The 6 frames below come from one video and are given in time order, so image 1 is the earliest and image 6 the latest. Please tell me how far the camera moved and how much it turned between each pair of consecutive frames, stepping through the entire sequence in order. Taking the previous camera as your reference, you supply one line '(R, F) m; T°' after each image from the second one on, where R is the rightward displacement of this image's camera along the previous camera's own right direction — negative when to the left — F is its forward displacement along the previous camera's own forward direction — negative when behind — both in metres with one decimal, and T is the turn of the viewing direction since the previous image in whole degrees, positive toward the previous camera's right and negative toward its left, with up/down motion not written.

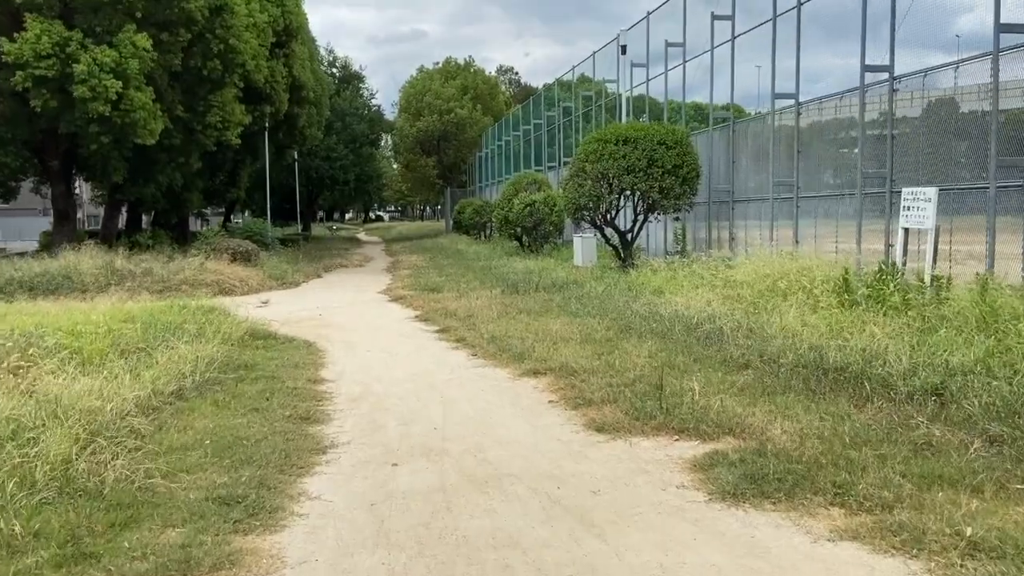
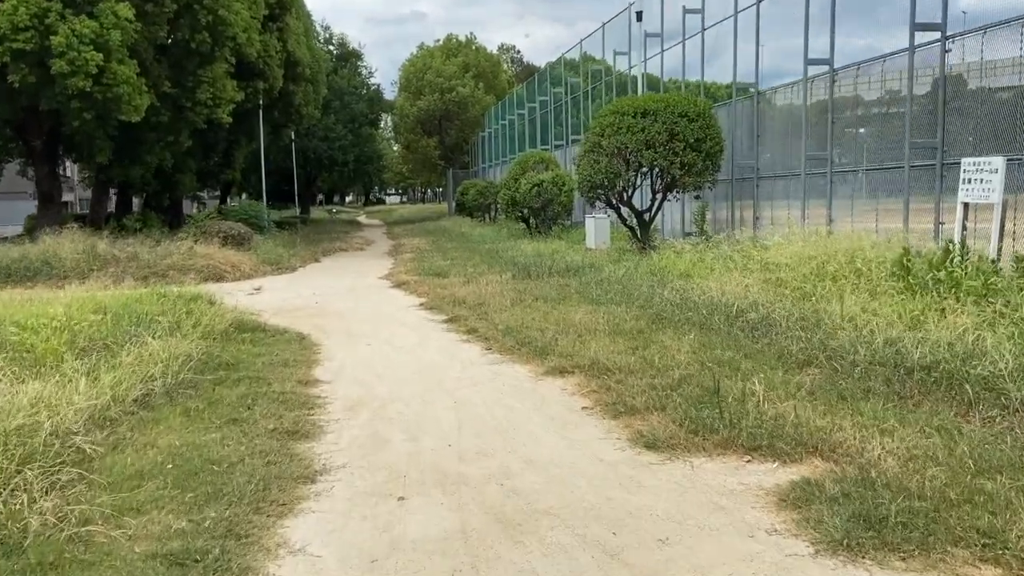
(-0.2, +1.1) m; 0°
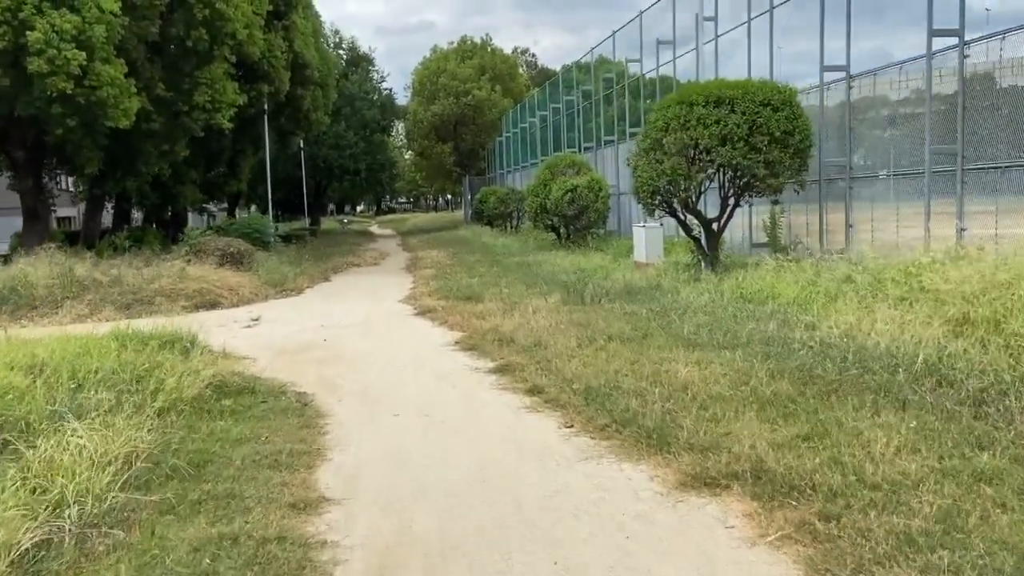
(-0.6, +2.5) m; -1°
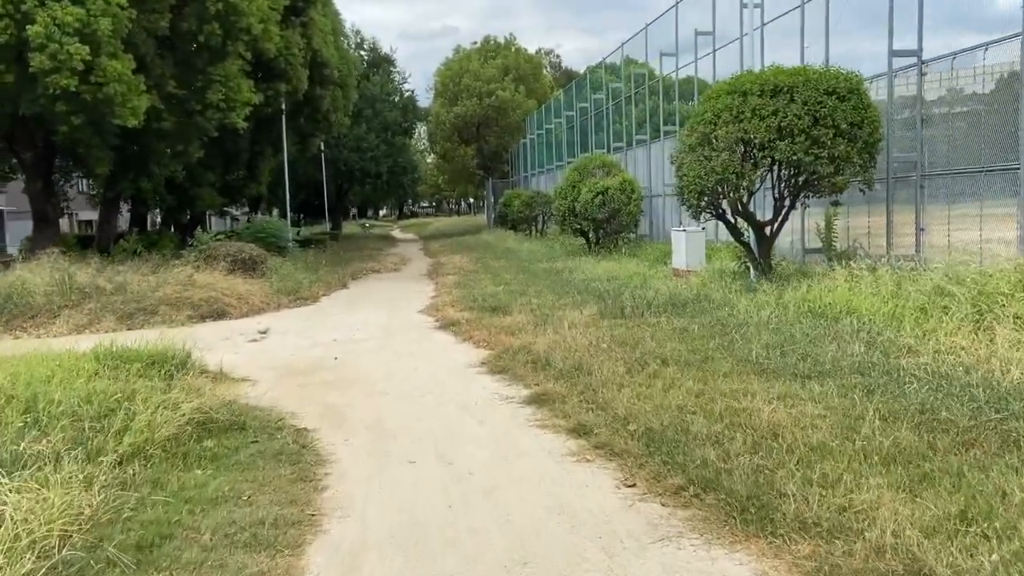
(-0.2, +1.2) m; -2°
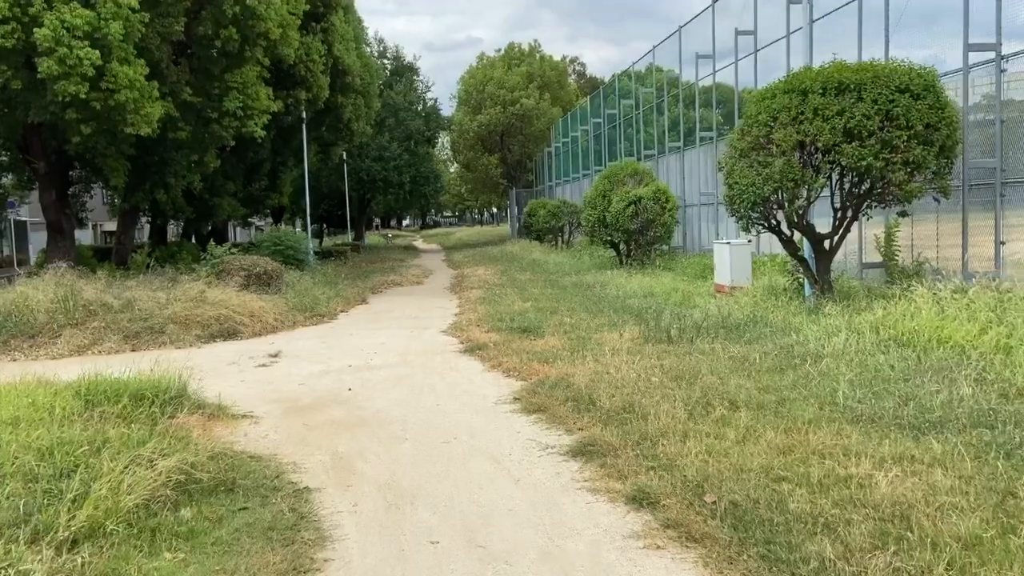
(-0.2, +1.0) m; -2°
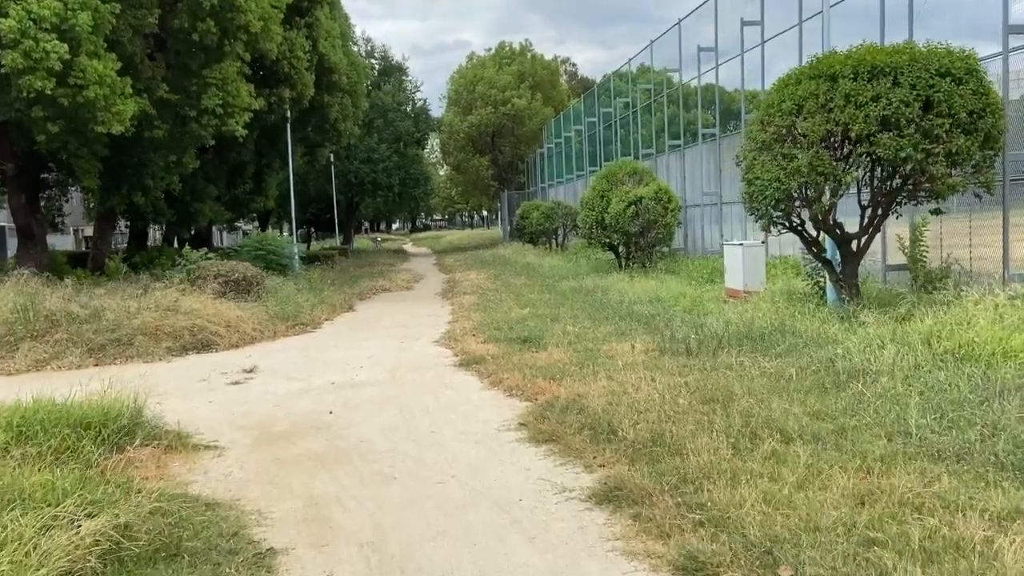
(-0.1, +1.0) m; +1°
